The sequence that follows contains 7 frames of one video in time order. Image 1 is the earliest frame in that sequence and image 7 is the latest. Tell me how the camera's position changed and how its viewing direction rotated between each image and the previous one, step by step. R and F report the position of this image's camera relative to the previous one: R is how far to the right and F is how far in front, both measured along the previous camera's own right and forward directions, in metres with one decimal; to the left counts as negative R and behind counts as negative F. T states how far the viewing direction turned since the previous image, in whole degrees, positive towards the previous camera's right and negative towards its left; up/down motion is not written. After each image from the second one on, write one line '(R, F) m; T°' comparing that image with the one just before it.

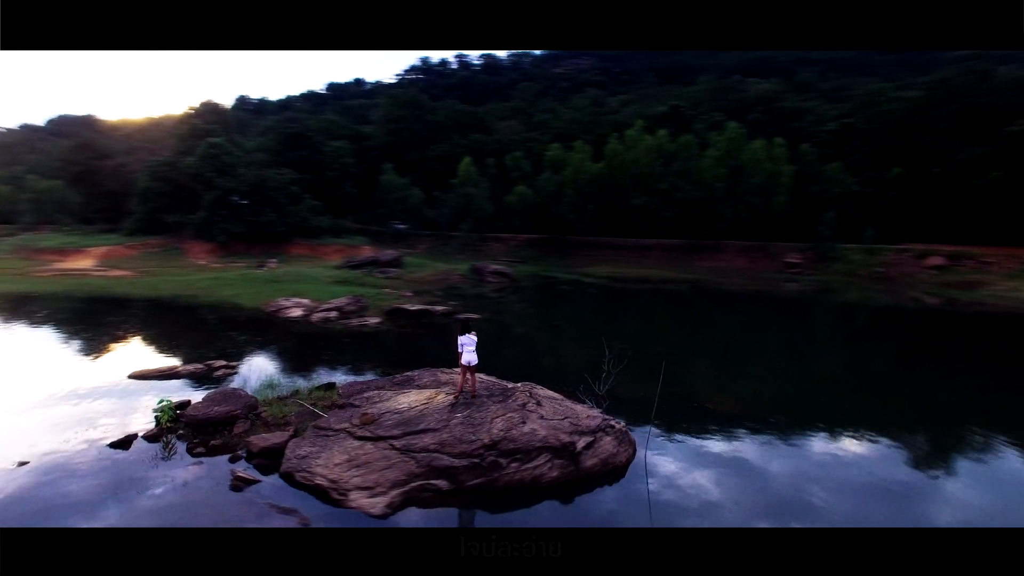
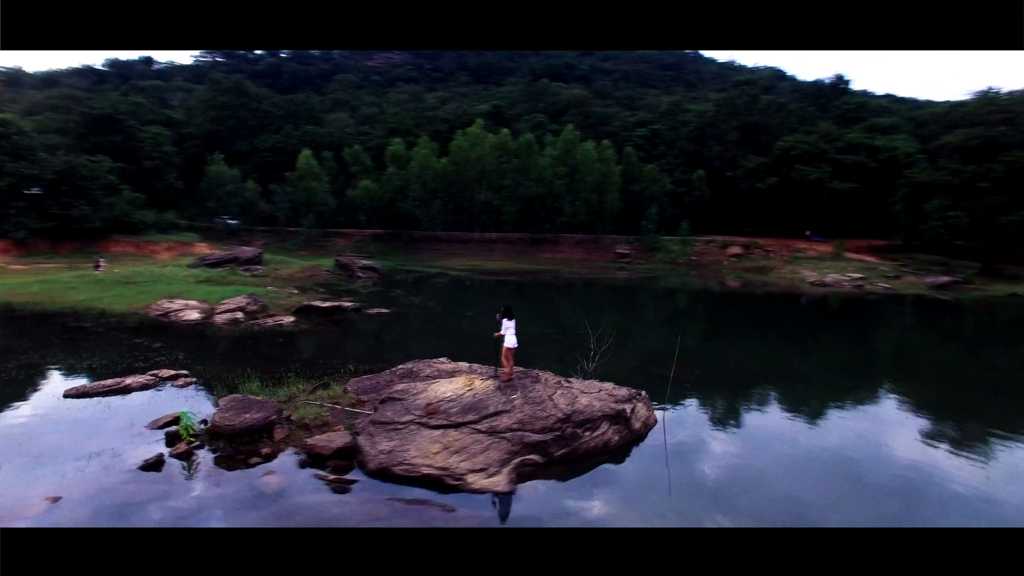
(-4.1, -0.1) m; +19°
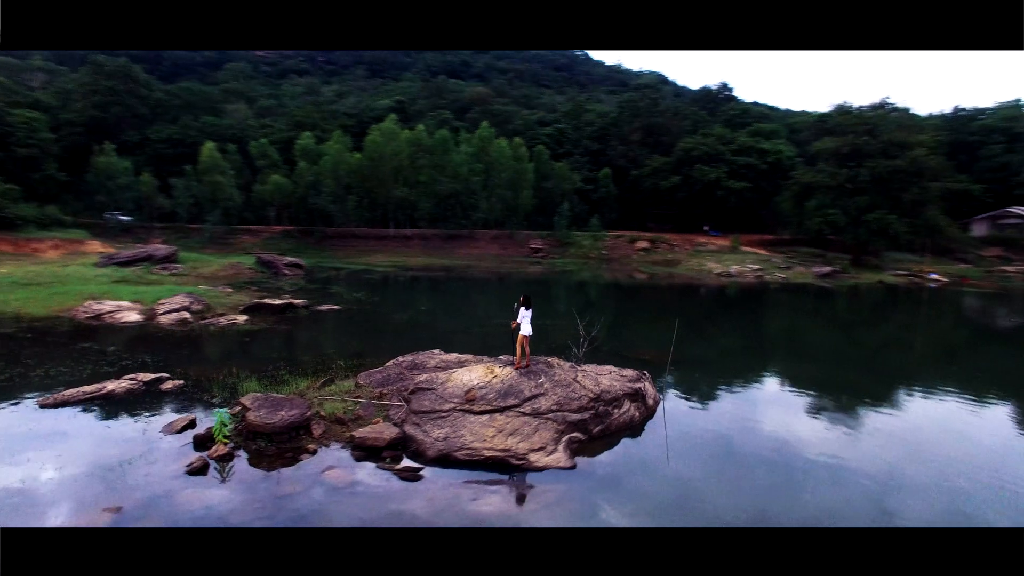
(-2.4, -0.2) m; +11°
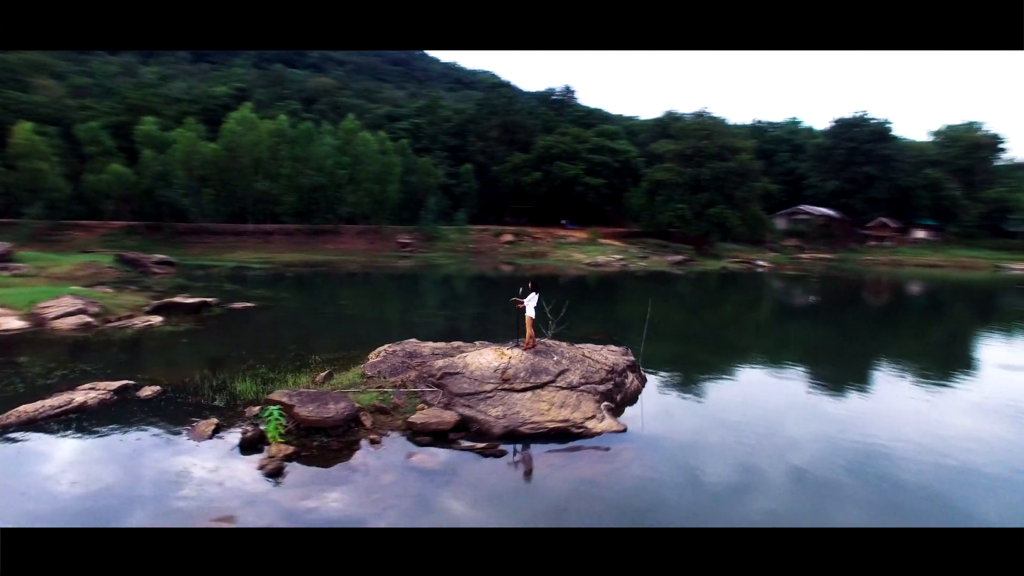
(-3.3, +0.1) m; +16°
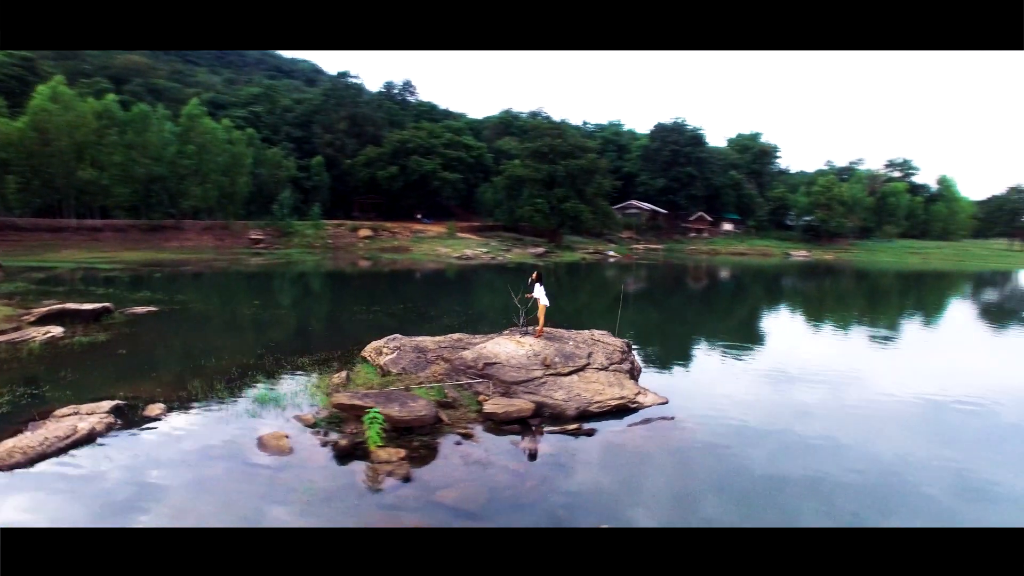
(-3.7, +0.5) m; +17°
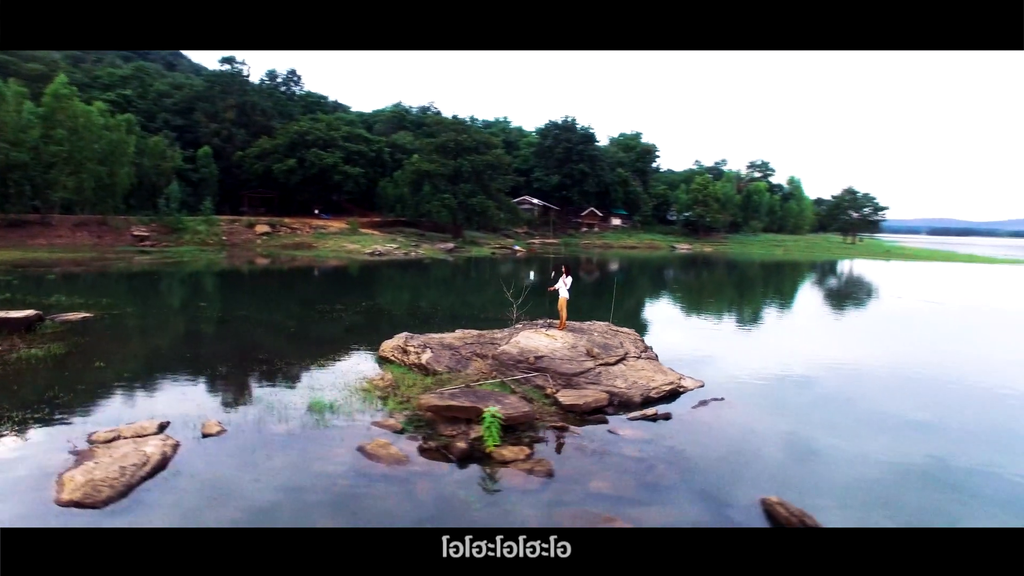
(-2.9, +0.4) m; +12°
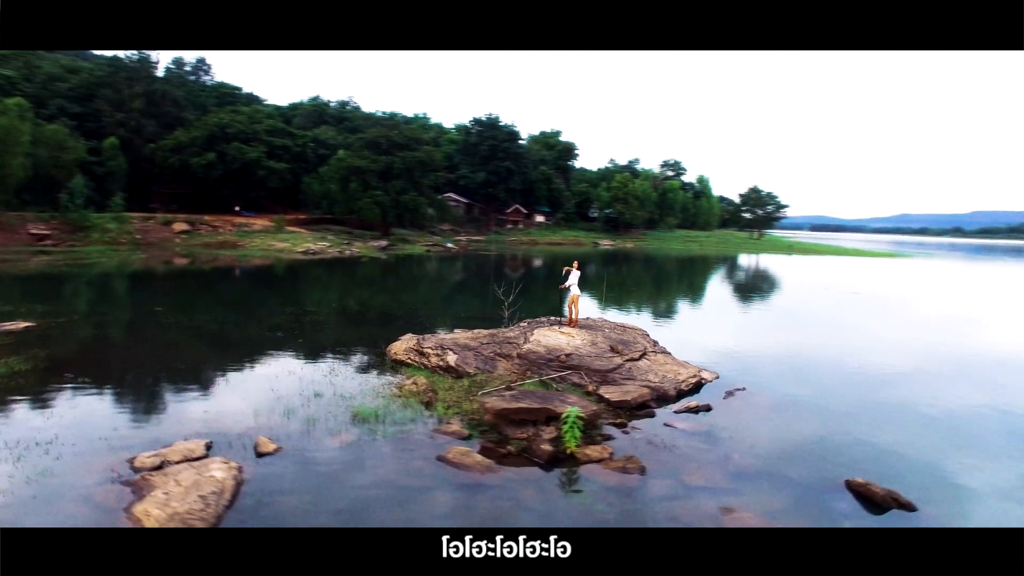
(-1.9, +0.3) m; +9°
